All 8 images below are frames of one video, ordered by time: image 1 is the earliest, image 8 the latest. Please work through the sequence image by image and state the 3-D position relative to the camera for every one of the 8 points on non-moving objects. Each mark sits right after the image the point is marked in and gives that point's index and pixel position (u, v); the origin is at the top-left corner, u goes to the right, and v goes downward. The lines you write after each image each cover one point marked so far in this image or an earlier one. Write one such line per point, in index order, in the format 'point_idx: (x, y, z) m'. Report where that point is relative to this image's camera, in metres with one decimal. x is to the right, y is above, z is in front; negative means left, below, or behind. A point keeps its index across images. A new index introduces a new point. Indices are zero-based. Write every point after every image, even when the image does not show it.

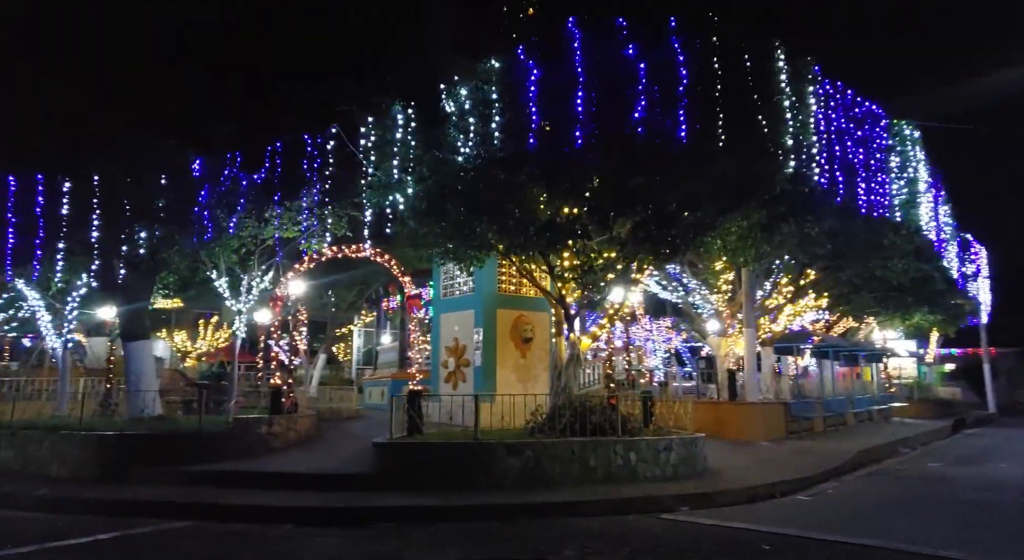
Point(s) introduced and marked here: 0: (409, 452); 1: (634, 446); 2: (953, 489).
0: (-1.7, -2.7, +10.7) m
1: (+2.1, -2.9, +11.7) m
2: (+8.1, -3.9, +12.5) m
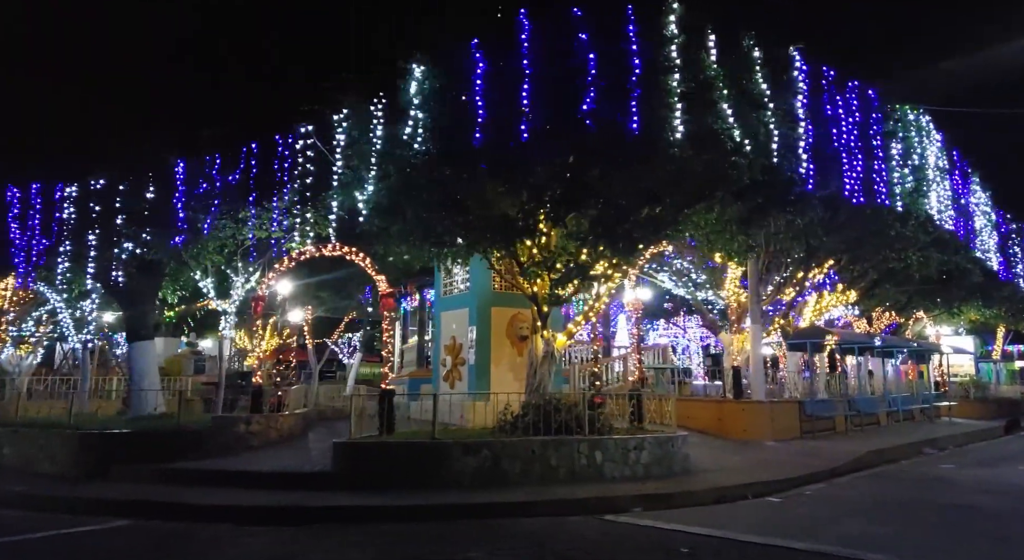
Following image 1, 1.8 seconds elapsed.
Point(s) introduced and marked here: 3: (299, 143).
0: (-2.3, -2.7, +10.7) m
1: (+1.5, -2.8, +11.4) m
2: (+7.6, -3.7, +11.7) m
3: (-4.9, +3.1, +15.3) m
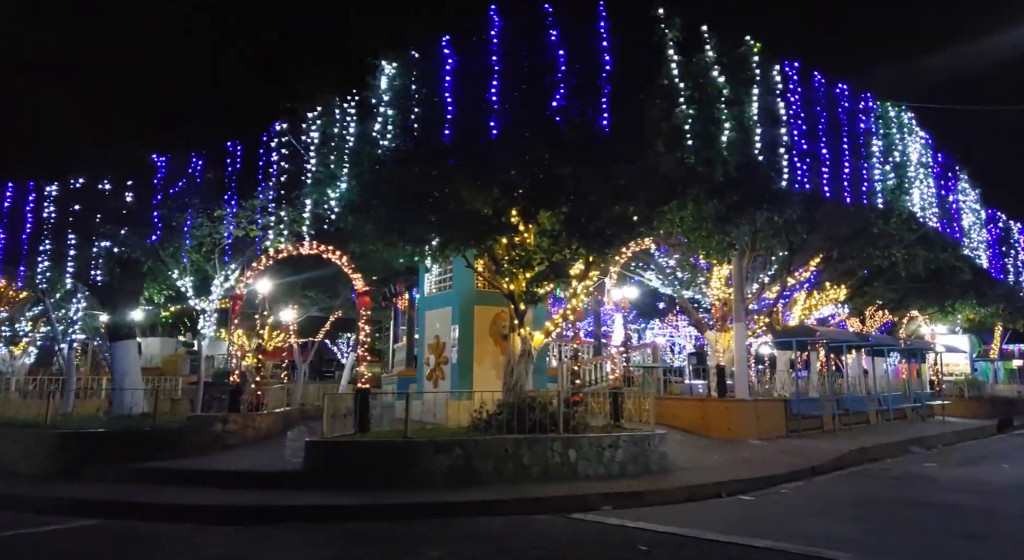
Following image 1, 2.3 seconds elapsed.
0: (-2.8, -2.7, +10.6) m
1: (+1.1, -2.8, +11.4) m
2: (+7.1, -3.7, +11.7) m
3: (-5.4, +3.1, +15.3) m
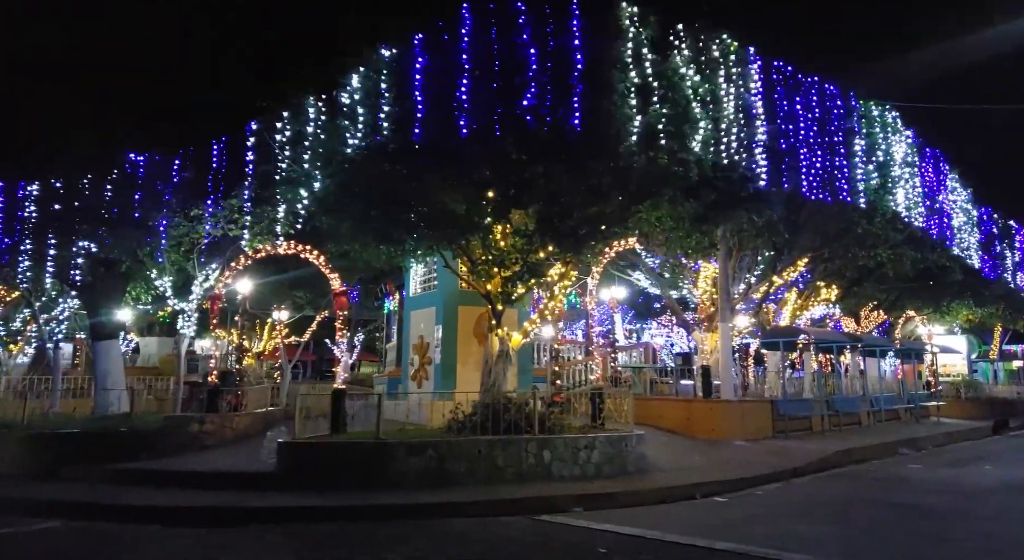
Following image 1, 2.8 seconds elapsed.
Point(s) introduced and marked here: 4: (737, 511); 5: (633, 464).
0: (-3.2, -2.7, +10.6) m
1: (+0.6, -2.8, +11.3) m
2: (+6.7, -3.7, +11.6) m
3: (-5.8, +3.2, +15.2) m
4: (+3.2, -3.3, +9.5) m
5: (+2.2, -3.3, +12.2) m
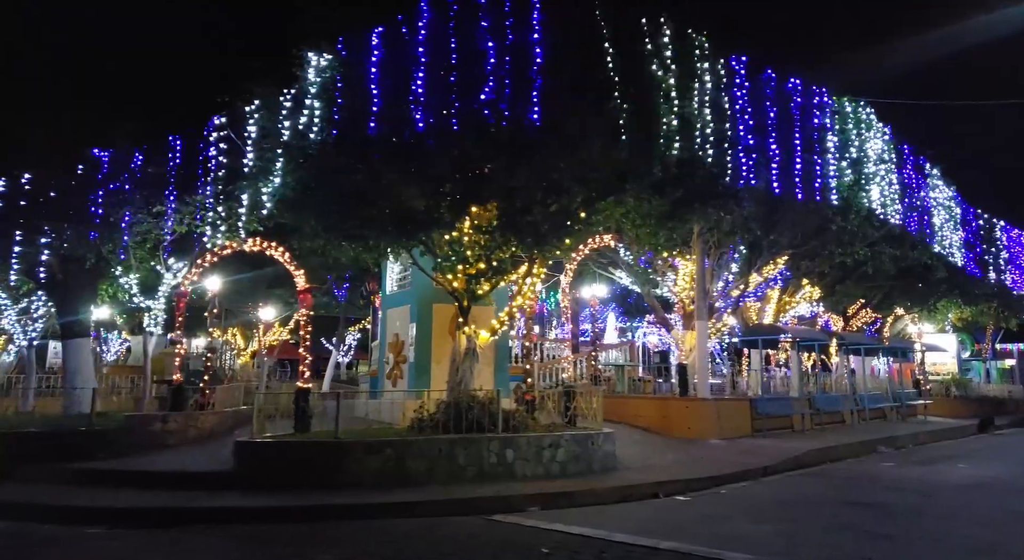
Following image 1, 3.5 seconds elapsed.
0: (-3.8, -2.6, +10.4) m
1: (0.0, -2.7, +11.2) m
2: (+6.1, -3.6, +11.5) m
3: (-6.5, +3.2, +15.0) m
4: (+2.6, -3.2, +9.4) m
5: (+1.6, -3.3, +12.1) m
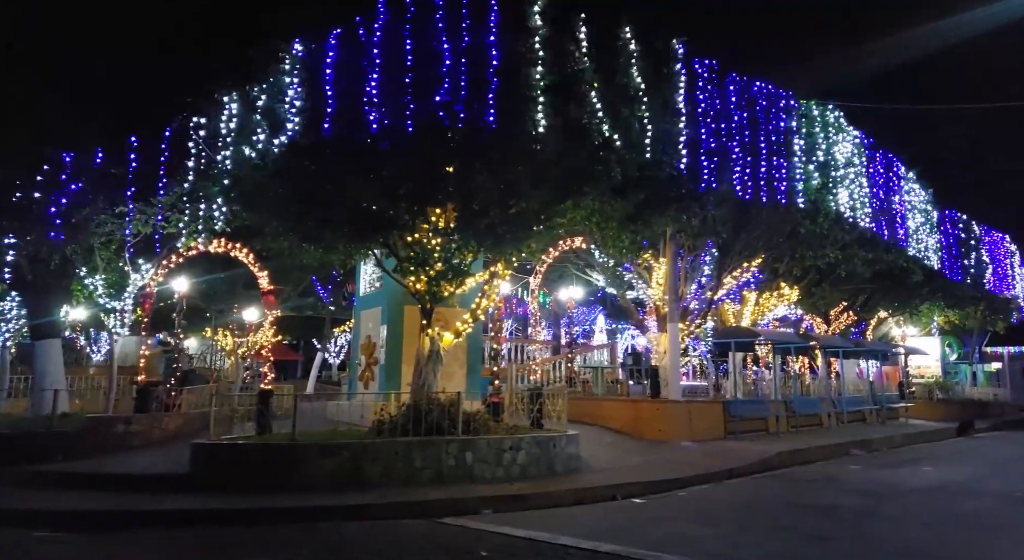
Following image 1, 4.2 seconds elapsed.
0: (-4.5, -2.7, +10.4) m
1: (-0.7, -2.7, +11.2) m
2: (+5.4, -3.7, +11.5) m
3: (-7.1, +3.2, +15.0) m
4: (+1.9, -3.3, +9.4) m
5: (+0.9, -3.3, +12.1) m
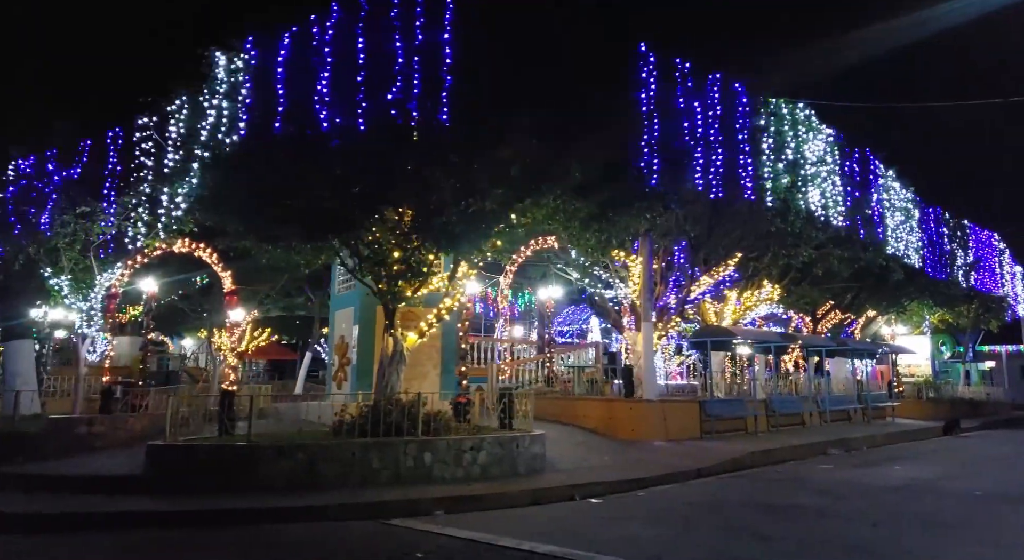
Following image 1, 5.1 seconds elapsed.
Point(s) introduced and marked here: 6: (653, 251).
0: (-5.2, -2.7, +10.3) m
1: (-1.3, -2.7, +11.1) m
2: (+4.7, -3.6, +11.5) m
3: (-7.8, +3.2, +14.9) m
4: (+1.2, -3.3, +9.4) m
5: (+0.2, -3.3, +12.0) m
6: (+3.8, +0.8, +18.3) m
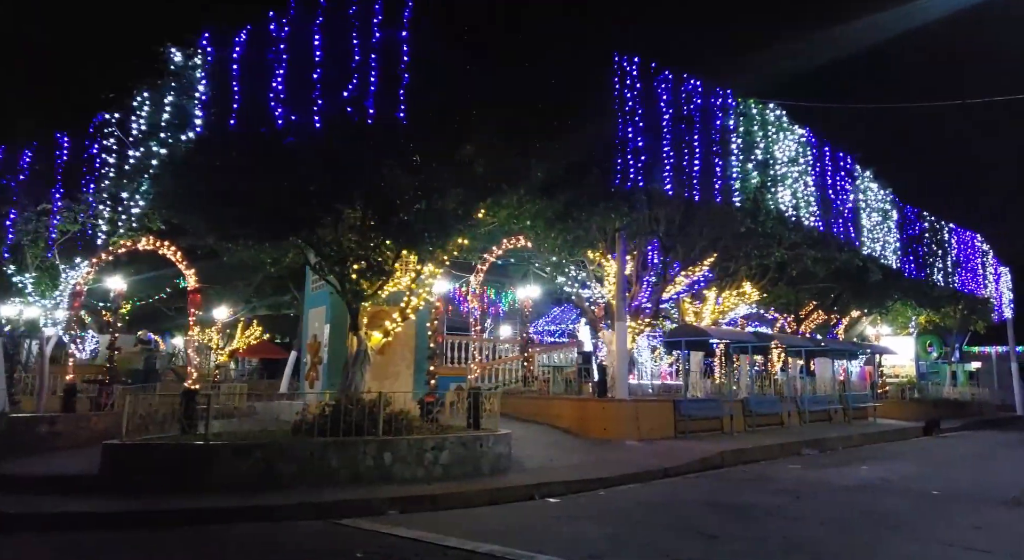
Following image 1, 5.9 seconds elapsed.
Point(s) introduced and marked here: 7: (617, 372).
0: (-5.8, -2.6, +10.2) m
1: (-2.0, -2.7, +11.0) m
2: (+4.1, -3.6, +11.5) m
3: (-8.5, +3.2, +14.8) m
4: (+0.6, -3.2, +9.3) m
5: (-0.4, -3.3, +12.0) m
6: (+3.1, +0.8, +18.3) m
7: (+2.8, -2.5, +18.2) m
